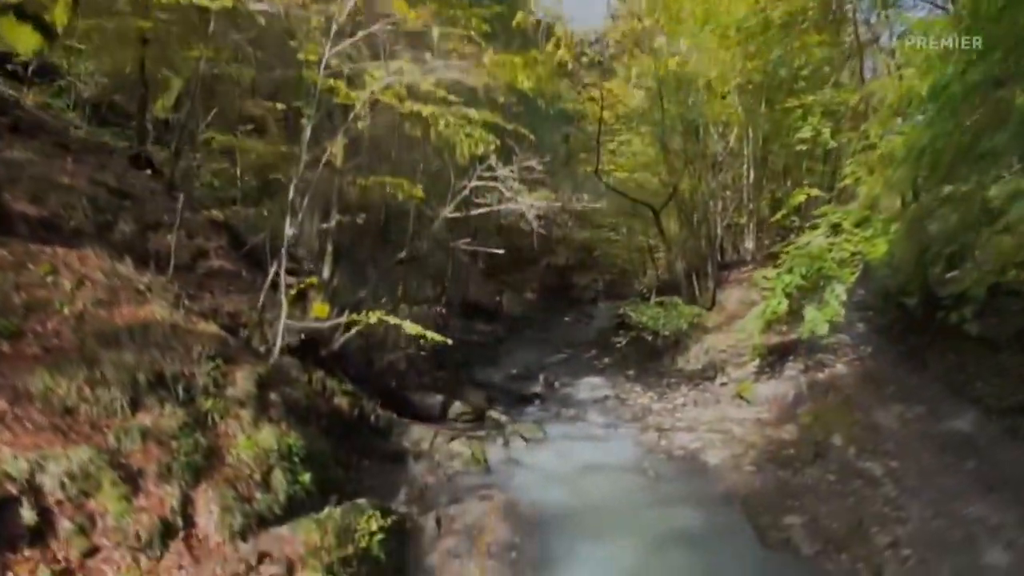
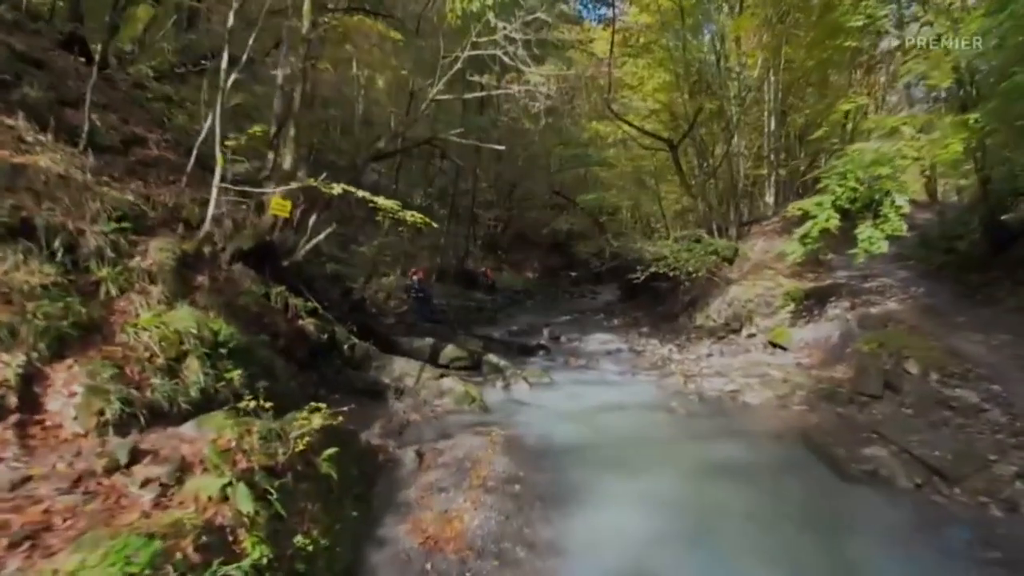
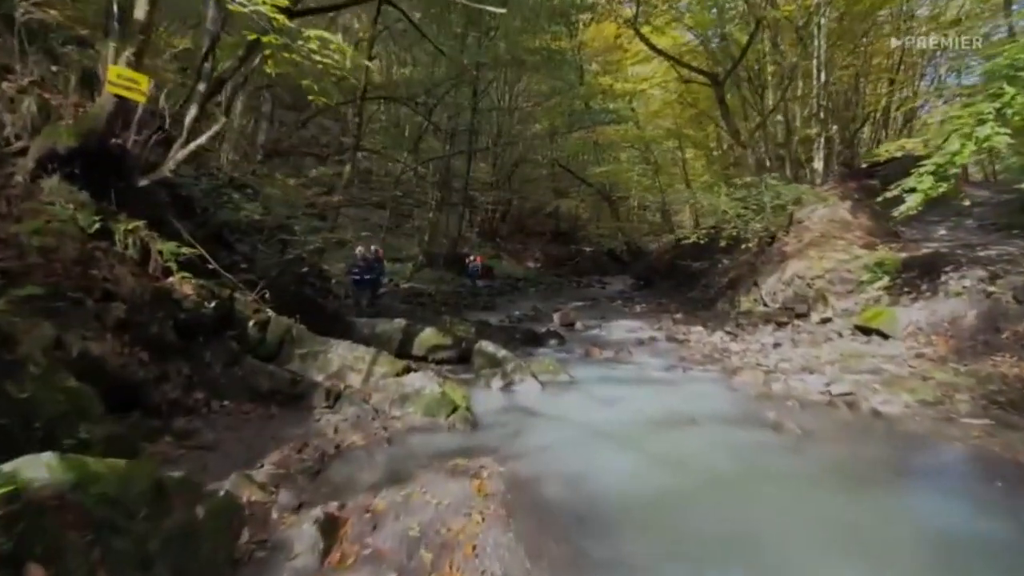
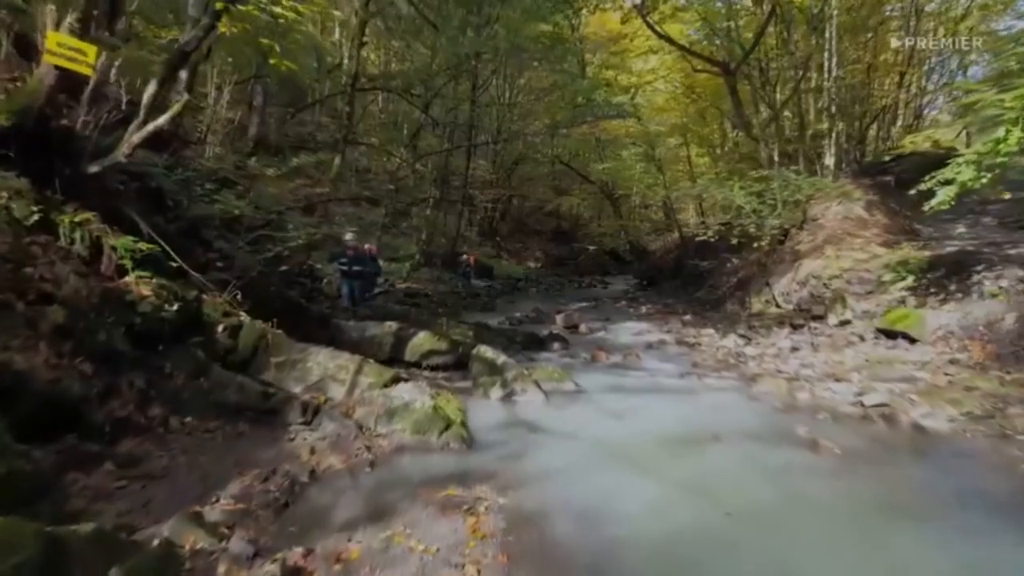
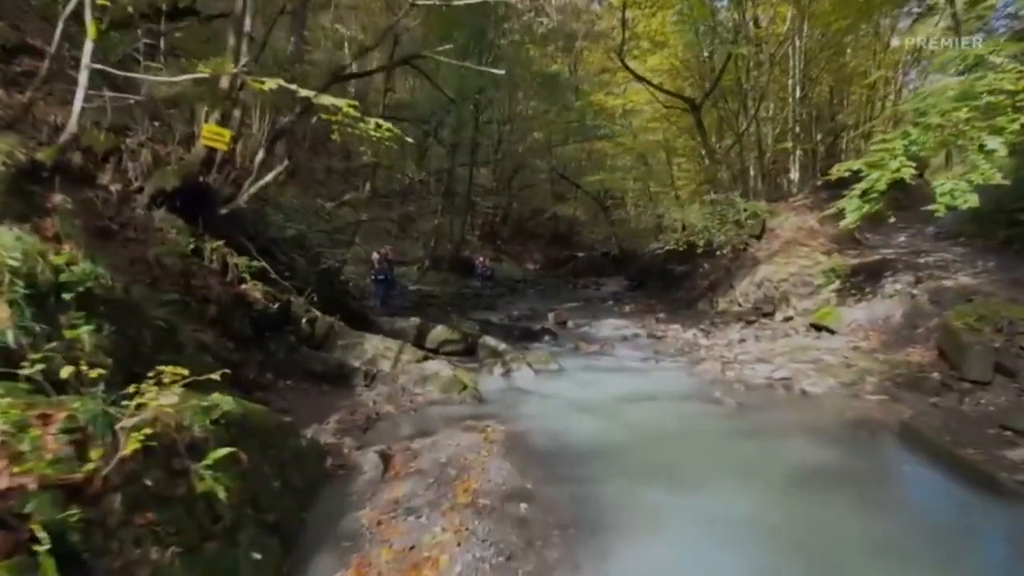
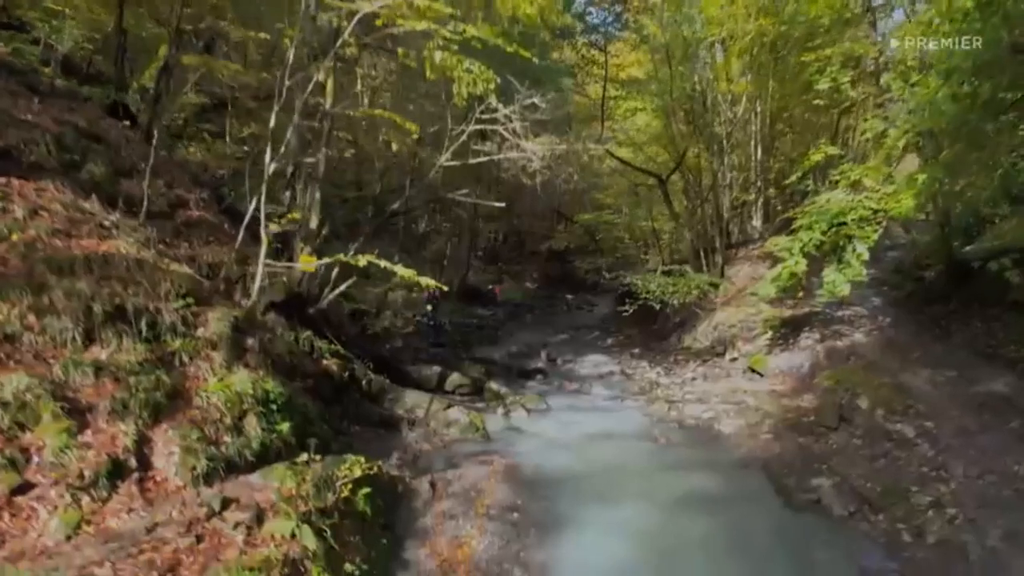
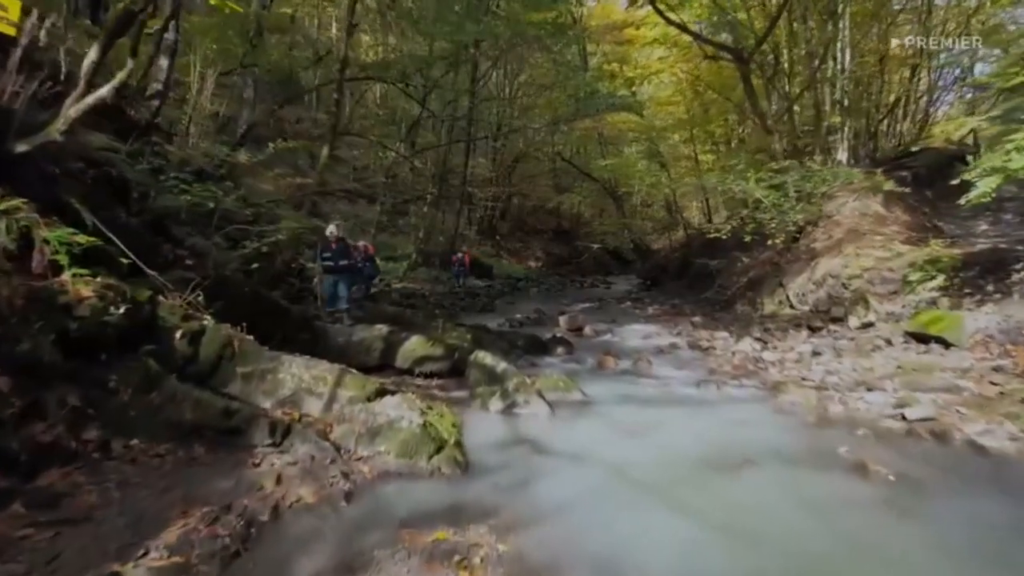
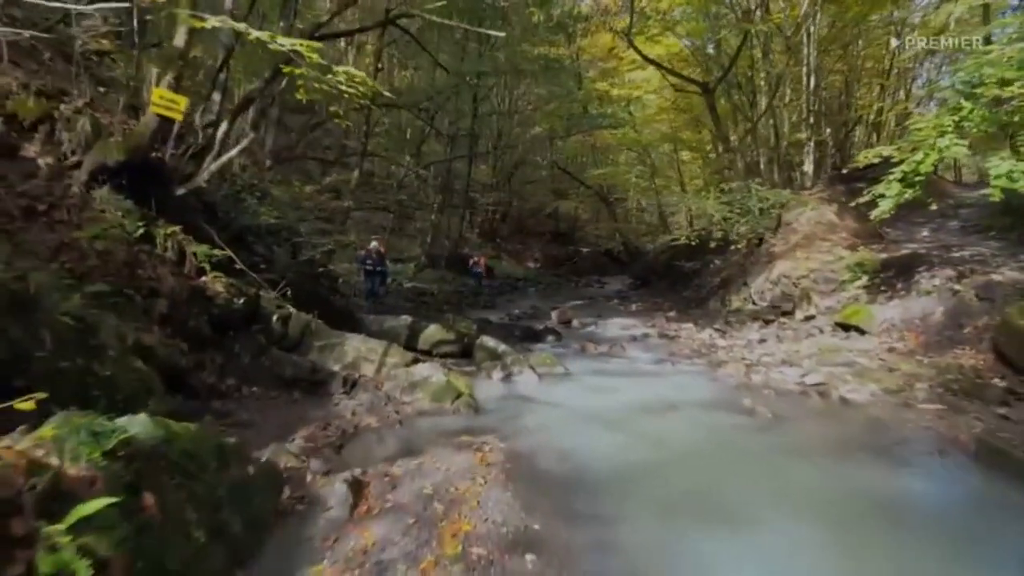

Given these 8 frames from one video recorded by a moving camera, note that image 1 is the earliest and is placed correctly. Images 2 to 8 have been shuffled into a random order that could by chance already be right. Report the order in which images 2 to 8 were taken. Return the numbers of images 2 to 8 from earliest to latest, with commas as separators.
6, 2, 5, 8, 3, 4, 7
